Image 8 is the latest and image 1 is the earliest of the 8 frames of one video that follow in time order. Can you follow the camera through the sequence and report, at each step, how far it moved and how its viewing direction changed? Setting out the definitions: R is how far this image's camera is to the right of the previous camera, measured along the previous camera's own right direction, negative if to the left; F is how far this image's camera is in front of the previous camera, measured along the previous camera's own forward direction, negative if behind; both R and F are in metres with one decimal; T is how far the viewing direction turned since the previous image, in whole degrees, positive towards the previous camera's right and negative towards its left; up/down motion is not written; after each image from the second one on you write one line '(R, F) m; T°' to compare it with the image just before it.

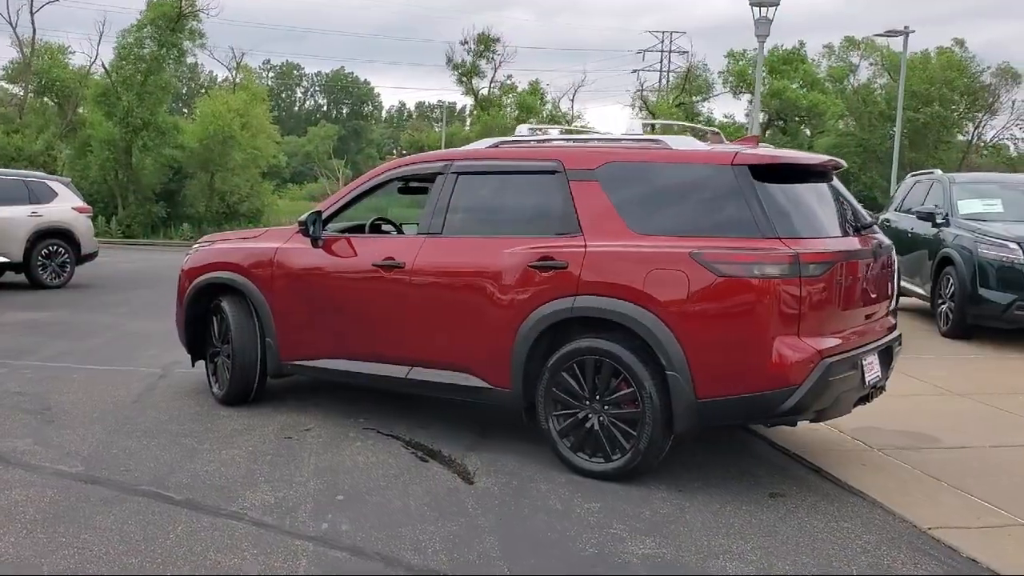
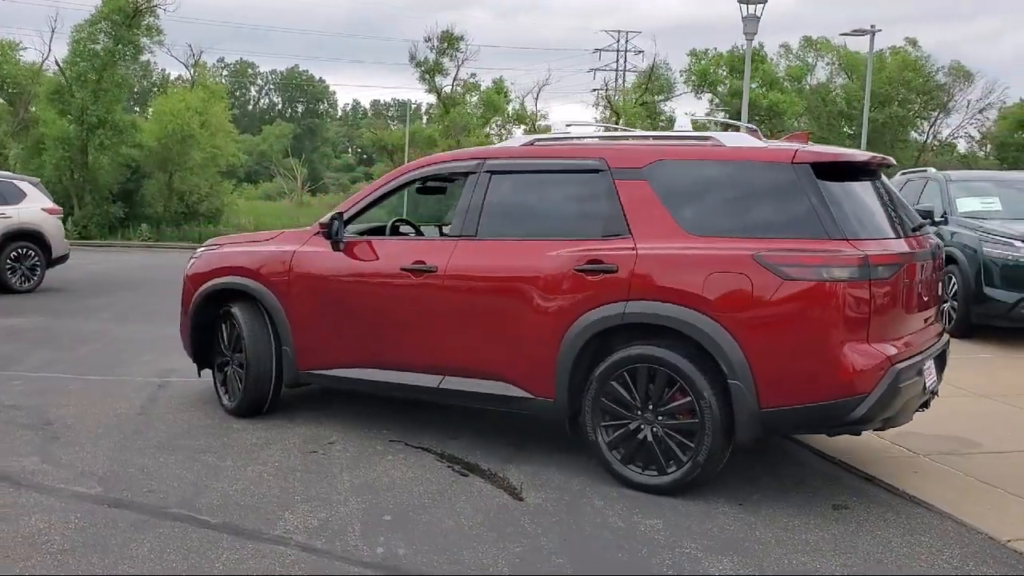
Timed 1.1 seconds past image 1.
(-0.4, +0.3) m; +3°
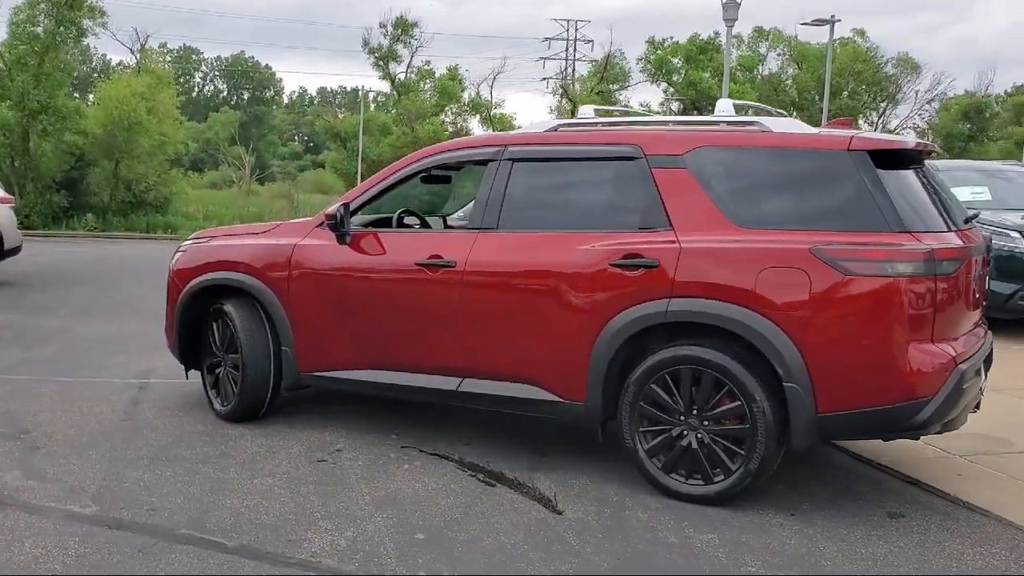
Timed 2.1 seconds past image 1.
(-0.4, +0.3) m; +3°
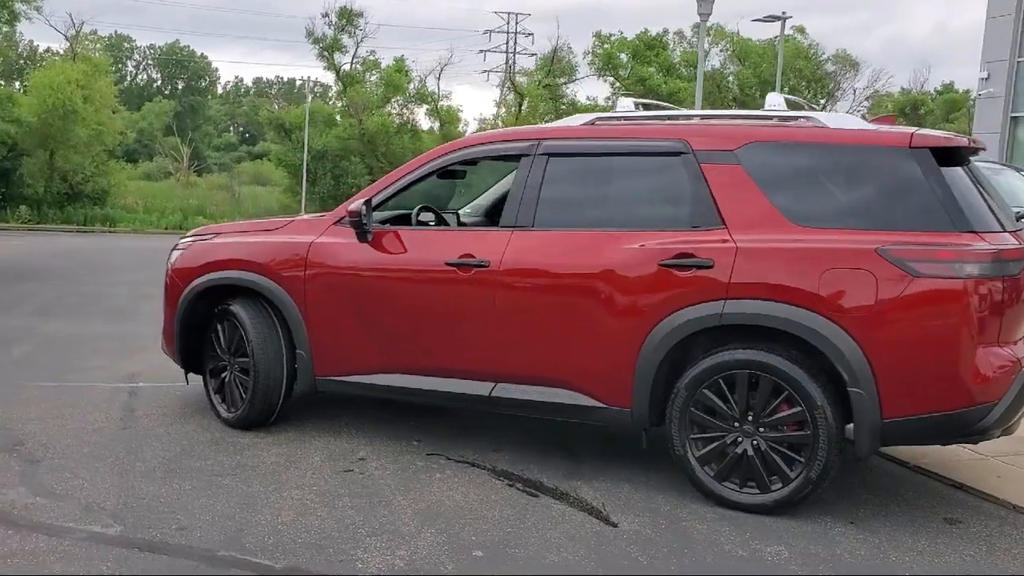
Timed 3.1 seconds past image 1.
(-0.5, +0.2) m; +4°
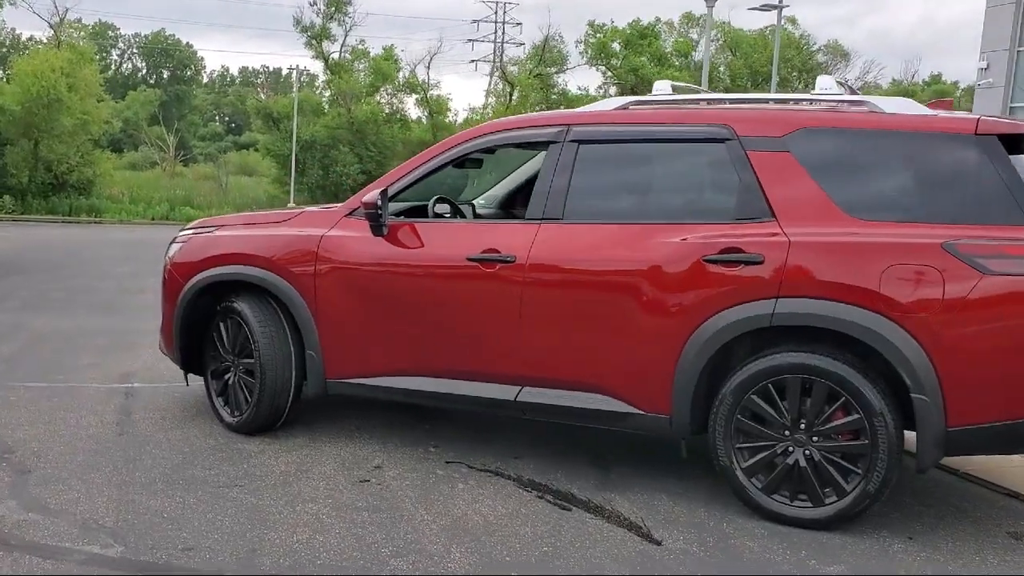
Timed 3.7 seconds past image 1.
(-0.2, +0.3) m; +1°
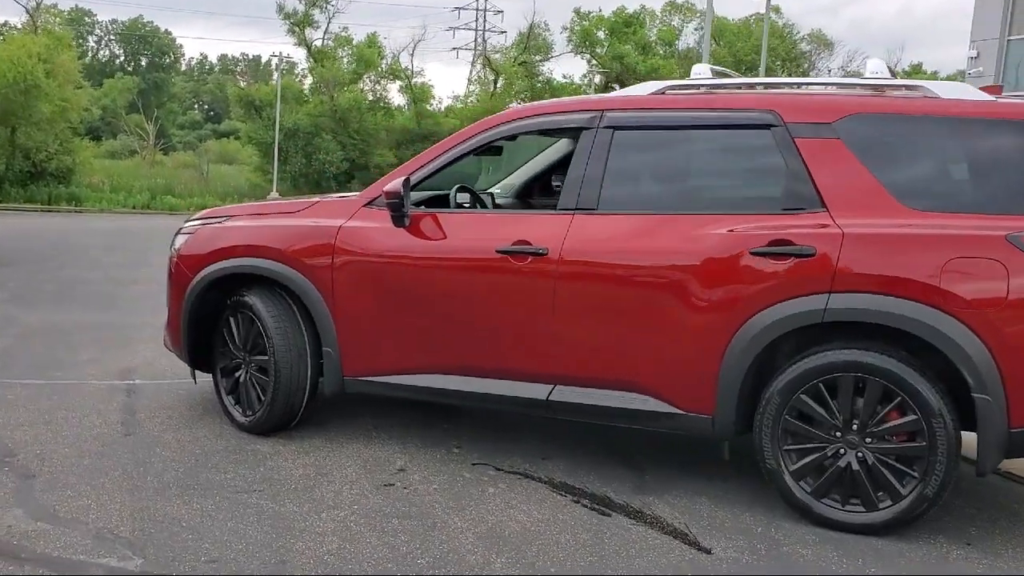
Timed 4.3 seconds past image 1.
(-0.2, +0.2) m; +1°
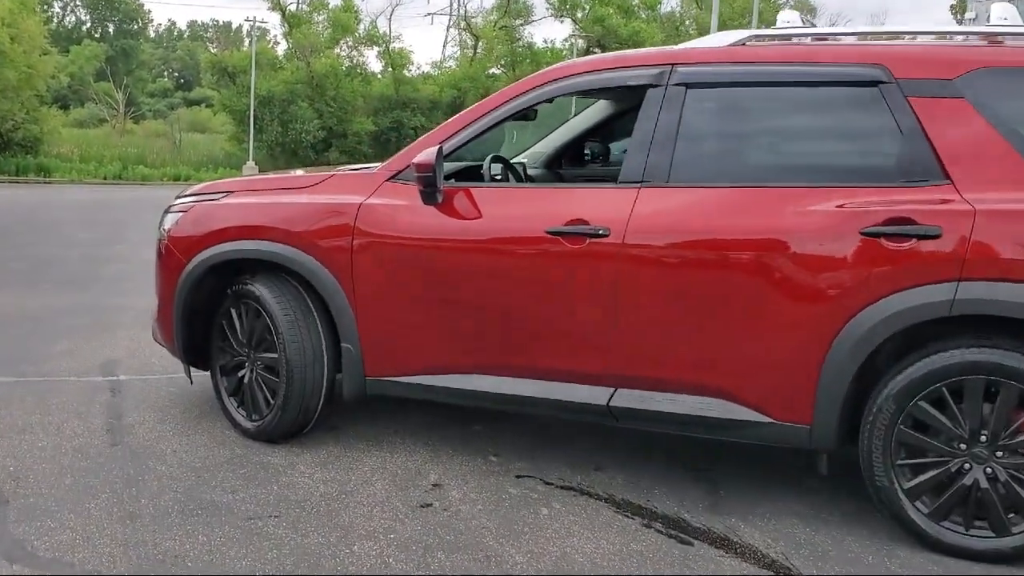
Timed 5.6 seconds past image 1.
(-0.3, +0.6) m; +1°
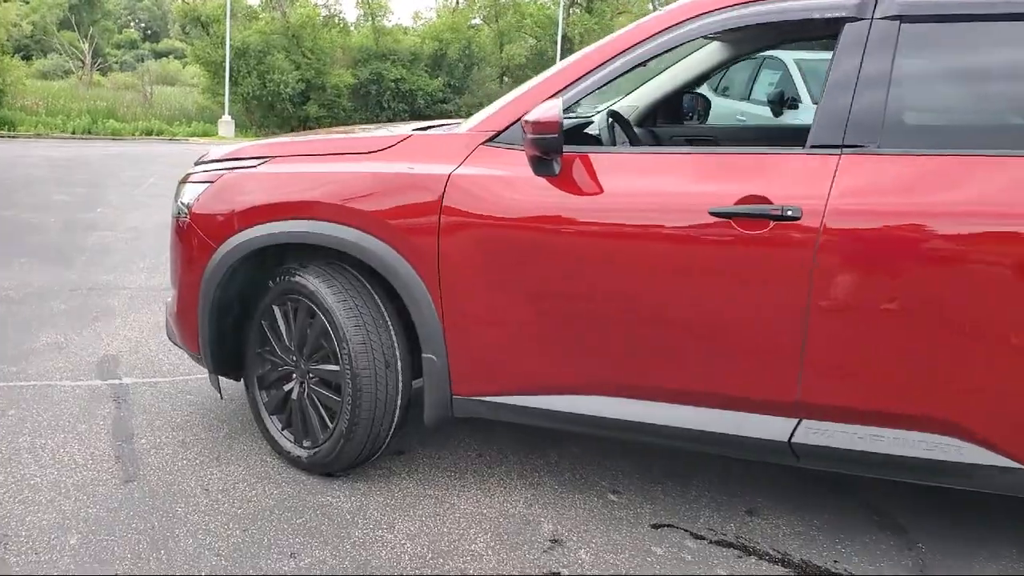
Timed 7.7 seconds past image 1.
(-0.5, +0.9) m; +2°
